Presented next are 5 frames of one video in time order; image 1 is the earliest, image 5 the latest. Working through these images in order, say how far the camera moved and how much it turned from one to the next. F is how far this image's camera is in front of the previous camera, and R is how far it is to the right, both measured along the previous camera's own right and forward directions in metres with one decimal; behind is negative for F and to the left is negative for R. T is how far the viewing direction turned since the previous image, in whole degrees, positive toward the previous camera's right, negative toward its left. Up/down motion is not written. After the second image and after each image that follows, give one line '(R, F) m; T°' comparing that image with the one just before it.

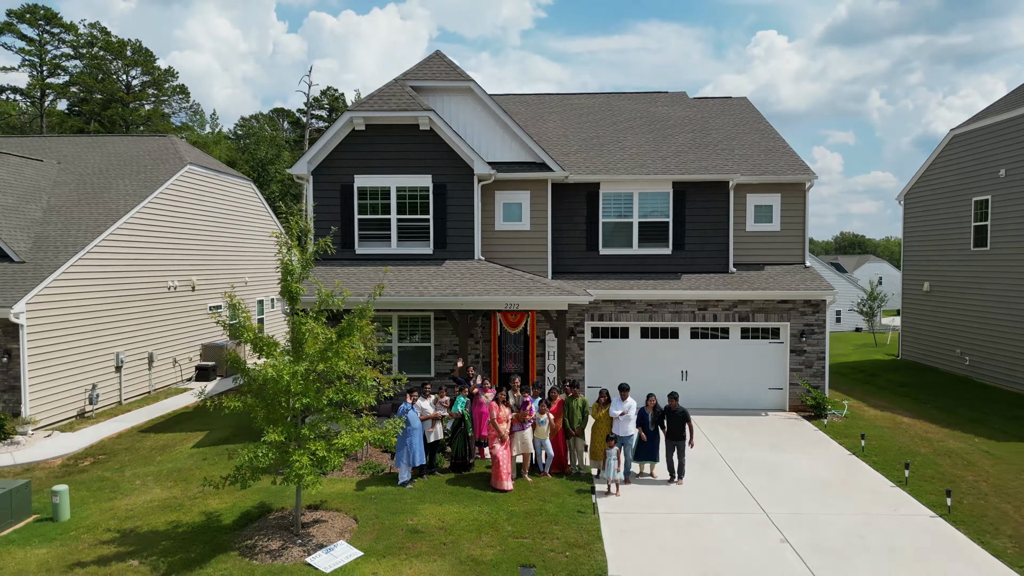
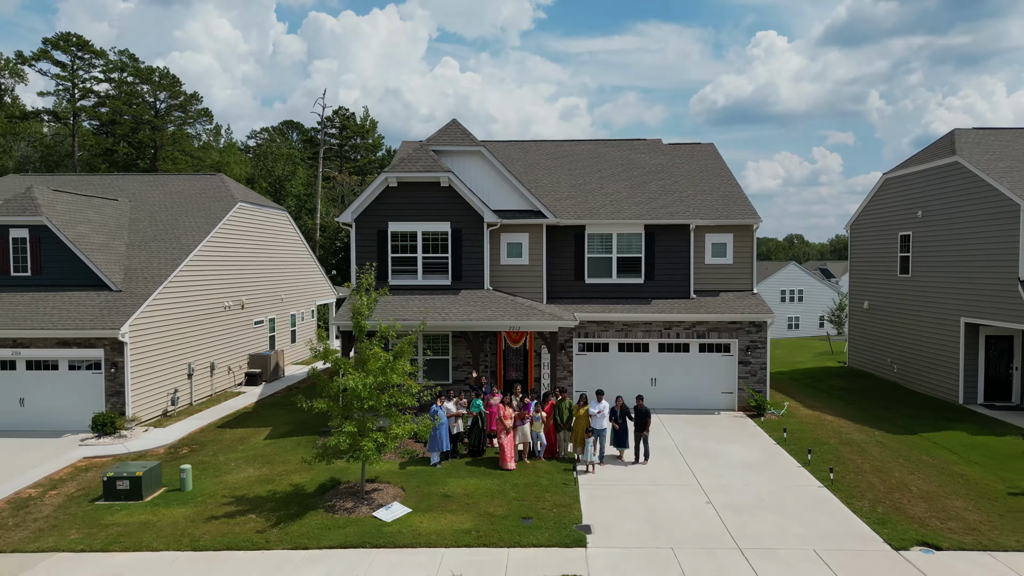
(-0.1, -3.3) m; 0°
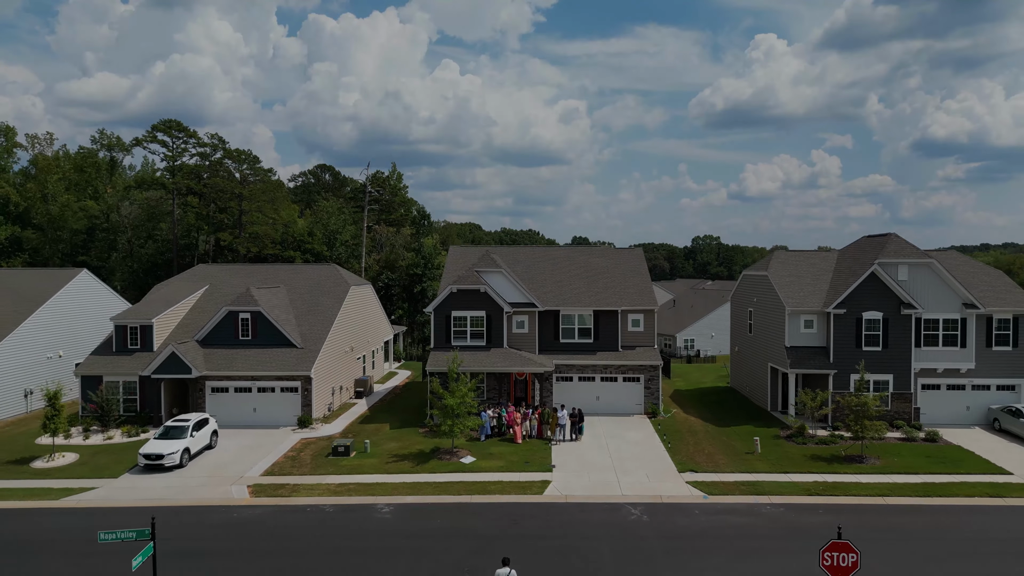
(-0.3, -13.8) m; 0°
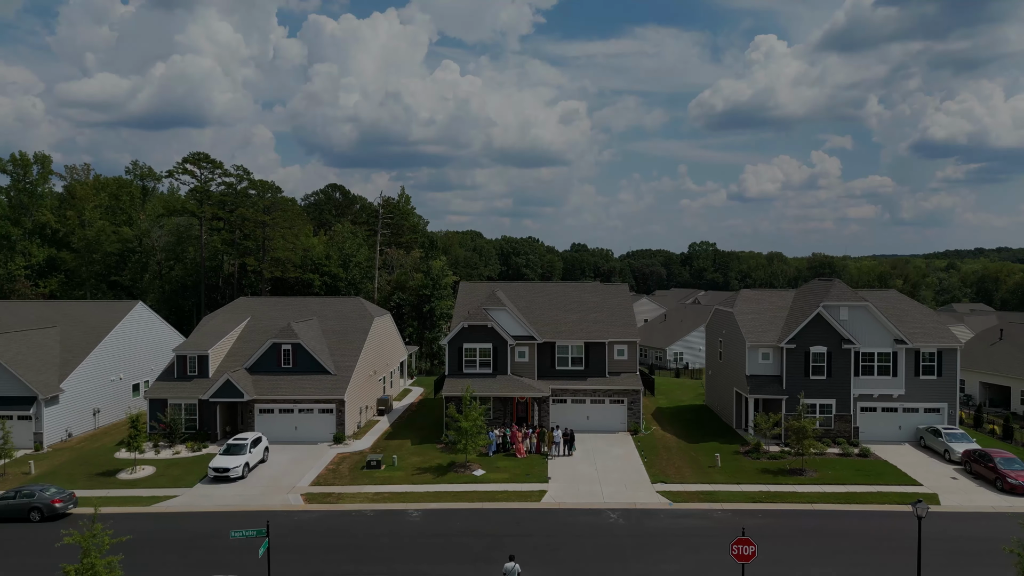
(-0.1, -5.3) m; 0°
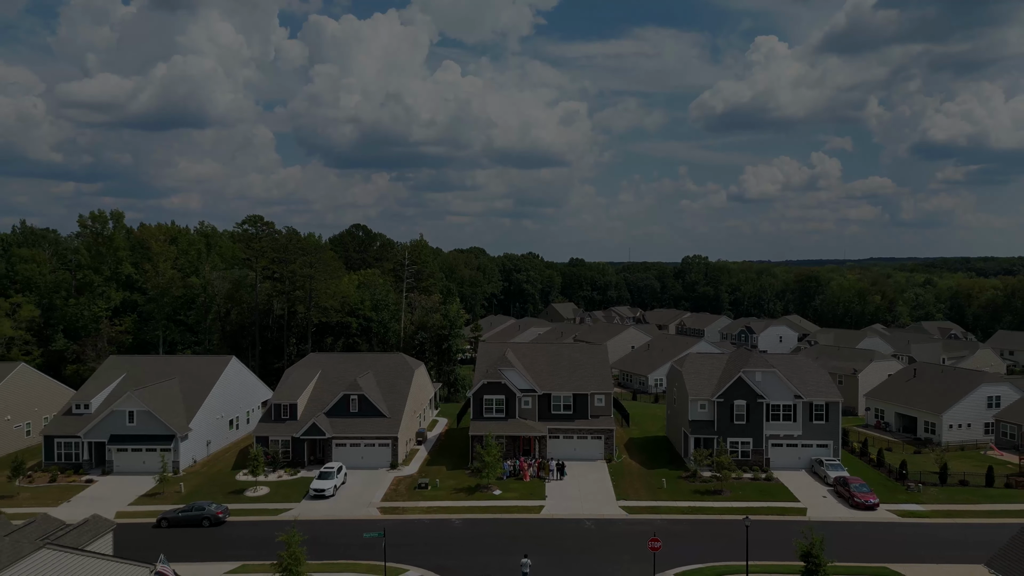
(-0.4, -13.2) m; 0°
